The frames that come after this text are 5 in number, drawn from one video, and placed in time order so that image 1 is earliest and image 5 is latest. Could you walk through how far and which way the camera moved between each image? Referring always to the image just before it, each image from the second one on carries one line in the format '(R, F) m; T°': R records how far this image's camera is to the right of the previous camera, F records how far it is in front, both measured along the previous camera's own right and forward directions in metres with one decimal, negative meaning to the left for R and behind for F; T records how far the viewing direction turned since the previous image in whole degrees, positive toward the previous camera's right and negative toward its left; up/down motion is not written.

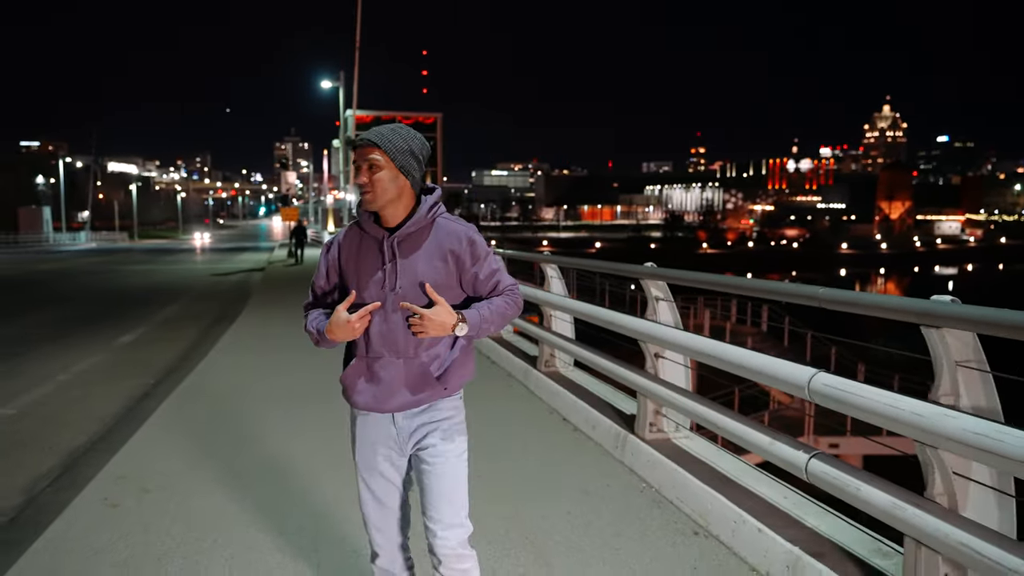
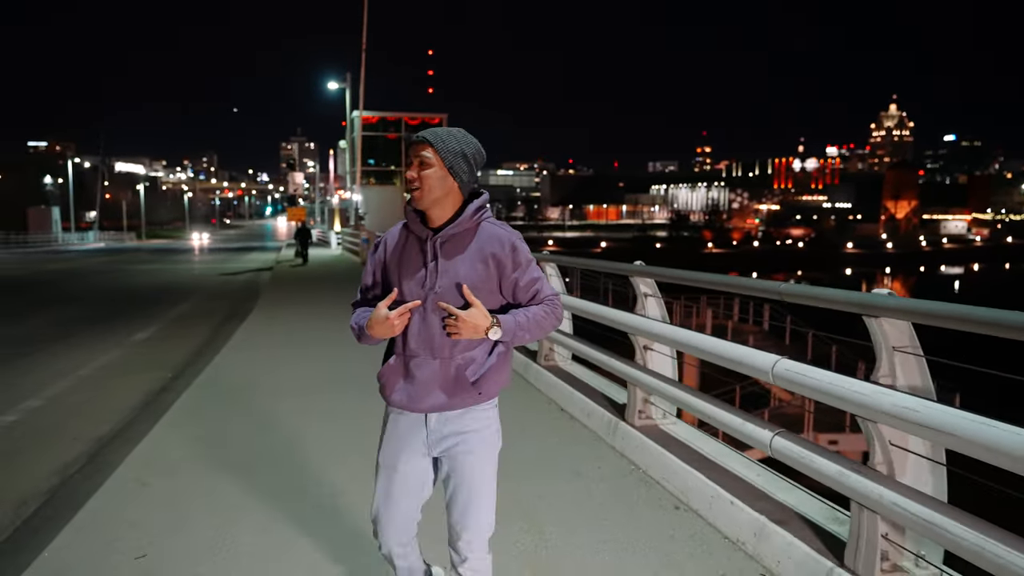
(0.0, -0.4) m; 0°
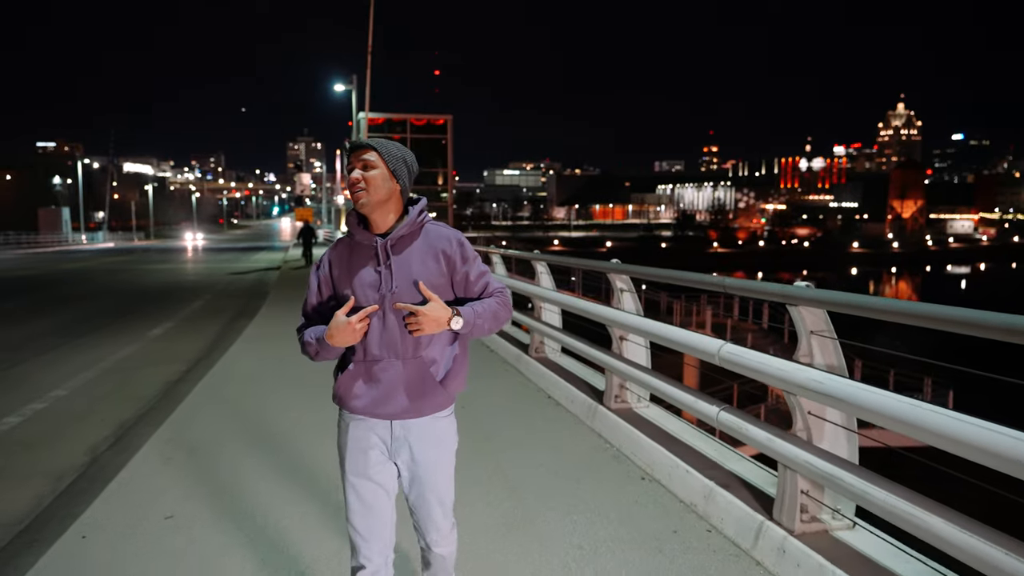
(+0.1, -0.5) m; 0°
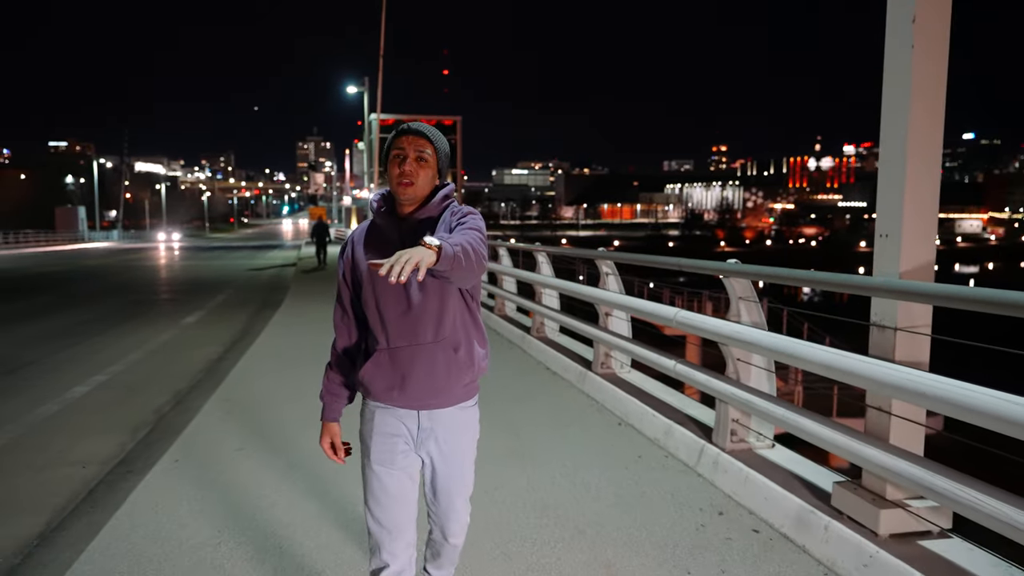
(0.0, -1.0) m; -1°
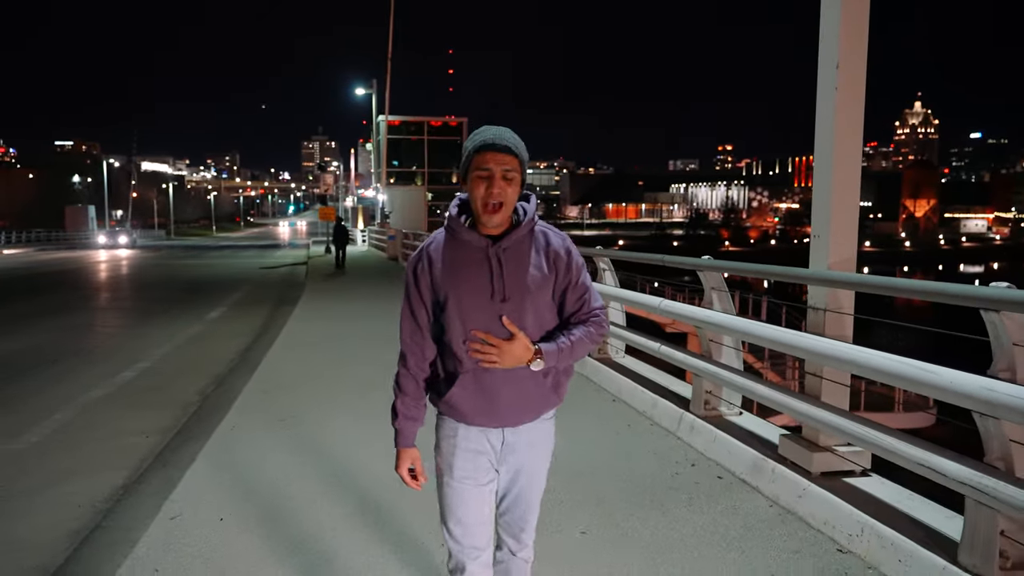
(0.0, -0.8) m; 0°
